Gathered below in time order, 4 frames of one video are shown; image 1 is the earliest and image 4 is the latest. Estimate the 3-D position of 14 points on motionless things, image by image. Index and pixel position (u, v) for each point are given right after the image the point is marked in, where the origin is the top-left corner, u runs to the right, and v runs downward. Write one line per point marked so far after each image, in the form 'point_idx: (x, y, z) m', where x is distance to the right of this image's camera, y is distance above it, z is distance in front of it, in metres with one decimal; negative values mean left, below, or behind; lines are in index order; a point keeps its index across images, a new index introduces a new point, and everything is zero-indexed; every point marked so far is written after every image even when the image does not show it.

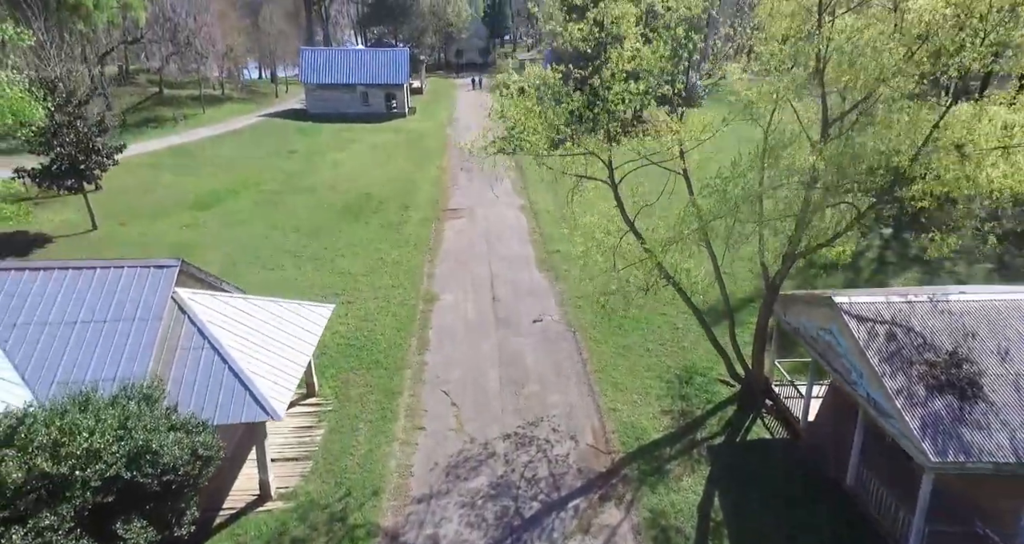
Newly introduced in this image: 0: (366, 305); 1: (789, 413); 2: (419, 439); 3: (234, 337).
0: (-4.3, -1.0, +18.4) m
1: (+5.6, -2.8, +12.7) m
2: (-1.9, -3.3, +12.5) m
3: (-4.9, -1.1, +11.1) m
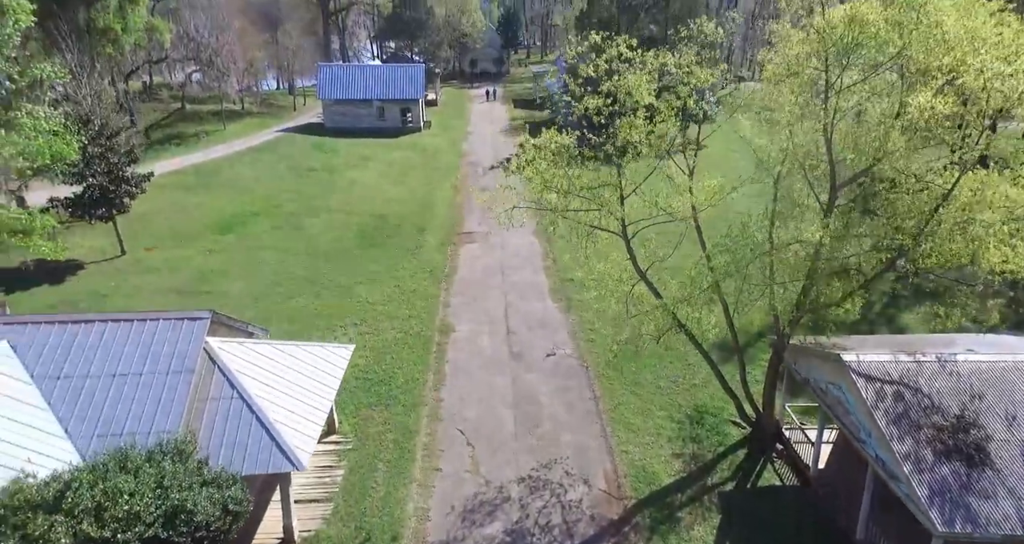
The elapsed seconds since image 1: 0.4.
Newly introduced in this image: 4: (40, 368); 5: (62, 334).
0: (-3.8, -1.9, +18.9) m
1: (+5.9, -3.8, +12.9) m
2: (-1.6, -4.3, +12.9) m
3: (-4.7, -2.1, +11.6) m
4: (-7.9, -1.6, +10.5) m
5: (-7.8, -1.1, +11.0) m
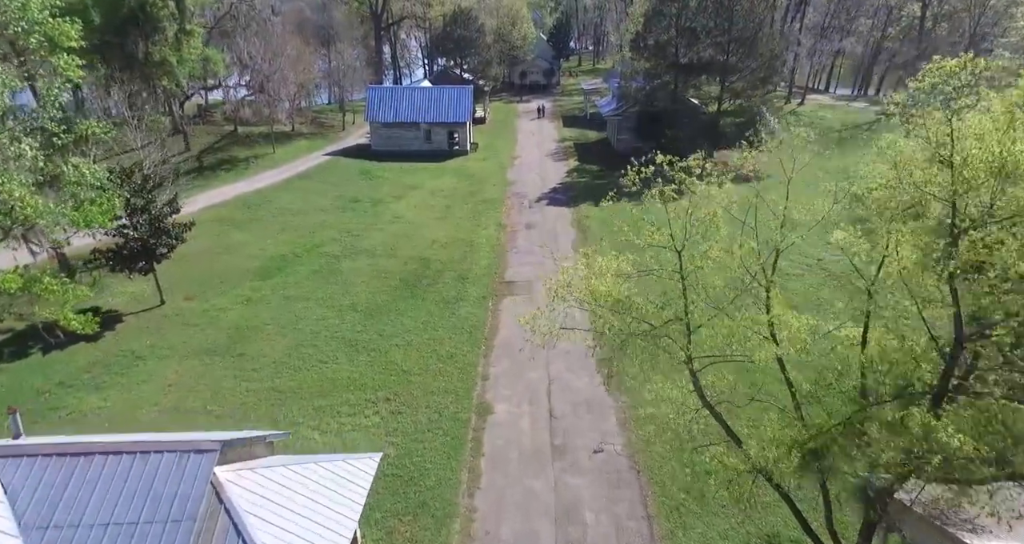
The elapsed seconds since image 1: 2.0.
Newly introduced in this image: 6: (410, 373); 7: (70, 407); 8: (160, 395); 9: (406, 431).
0: (-2.6, -4.1, +17.5) m
1: (+6.6, -6.2, +10.8) m
2: (-0.8, -6.4, +11.3) m
3: (-4.0, -4.2, +10.3) m
4: (-7.3, -3.6, +9.5) m
5: (-7.2, -3.1, +9.9) m
6: (-3.2, -3.2, +19.6) m
7: (-12.3, -3.8, +17.6) m
8: (-10.2, -3.6, +18.2) m
9: (-2.8, -4.3, +17.0) m
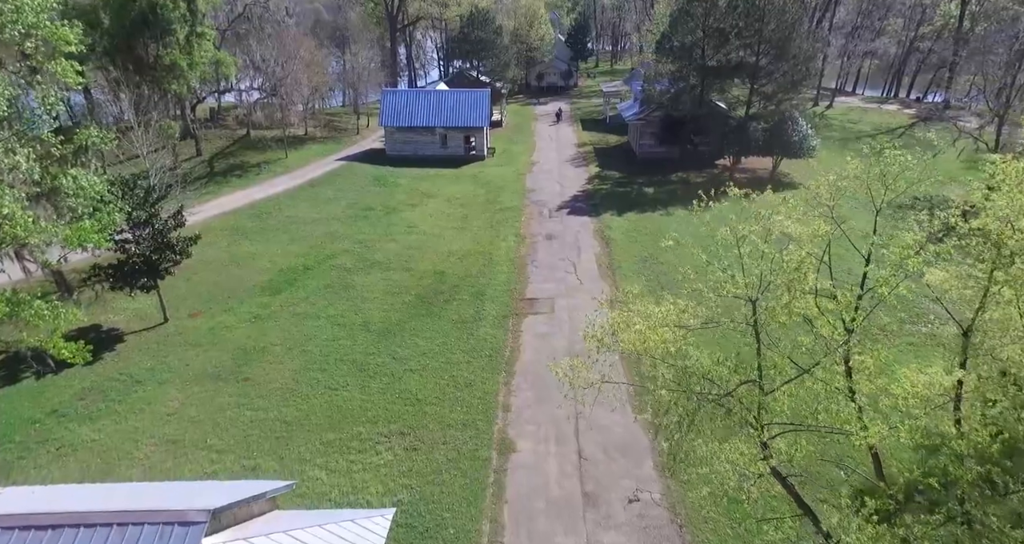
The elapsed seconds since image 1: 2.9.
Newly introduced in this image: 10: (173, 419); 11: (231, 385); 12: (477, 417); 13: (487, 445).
0: (-2.0, -4.7, +16.0) m
1: (+7.1, -6.9, +9.2) m
2: (-0.3, -7.1, +9.9) m
3: (-3.5, -4.8, +8.8) m
4: (-6.8, -4.2, +8.1) m
5: (-6.7, -3.7, +8.6) m
6: (-2.5, -3.8, +18.2) m
7: (-11.7, -4.3, +16.4) m
8: (-9.5, -4.2, +17.0) m
9: (-2.2, -4.9, +15.6) m
10: (-9.3, -4.0, +17.2) m
11: (-8.5, -3.4, +18.9) m
12: (-1.0, -4.0, +17.7) m
13: (-0.6, -4.5, +16.5) m
